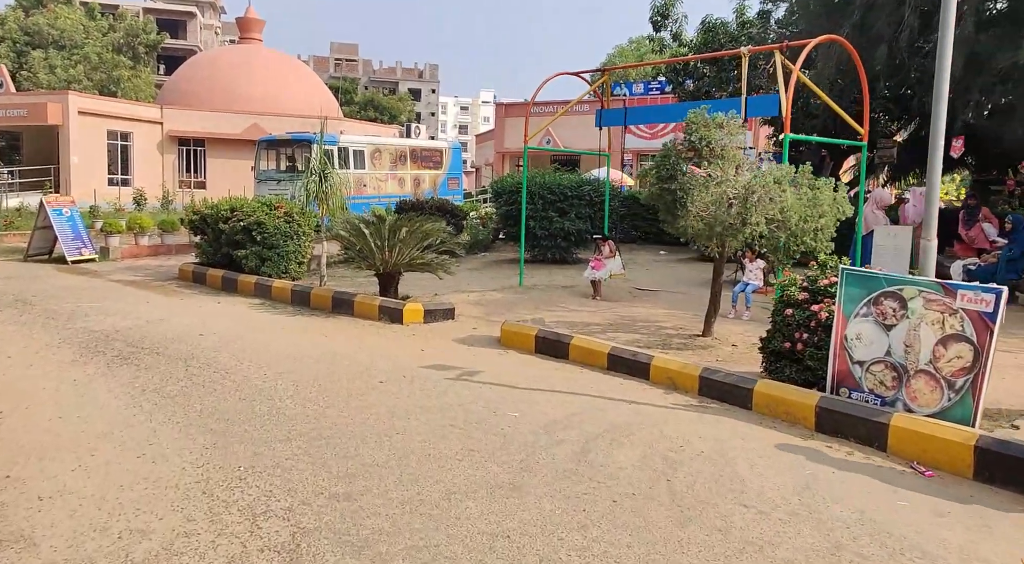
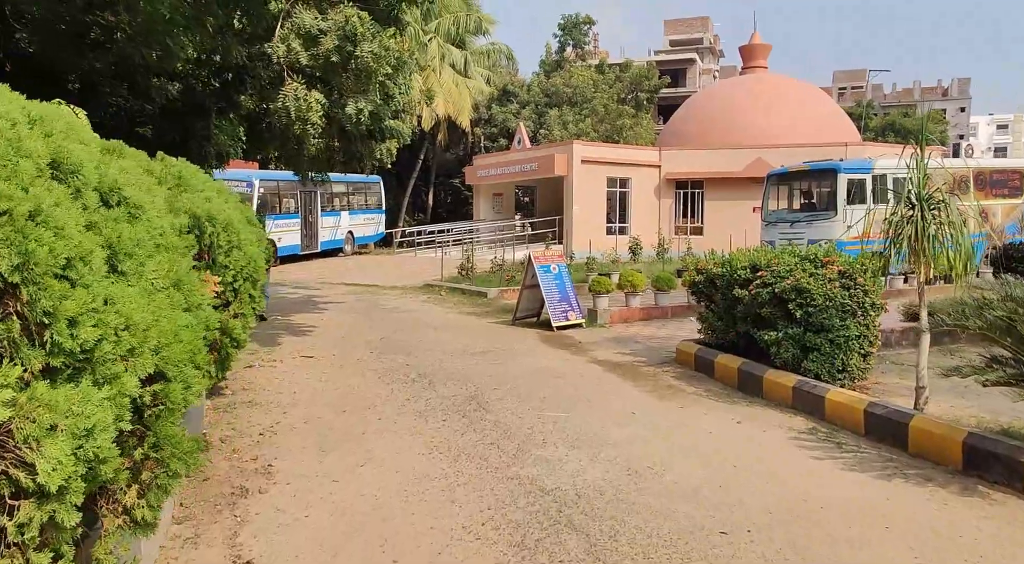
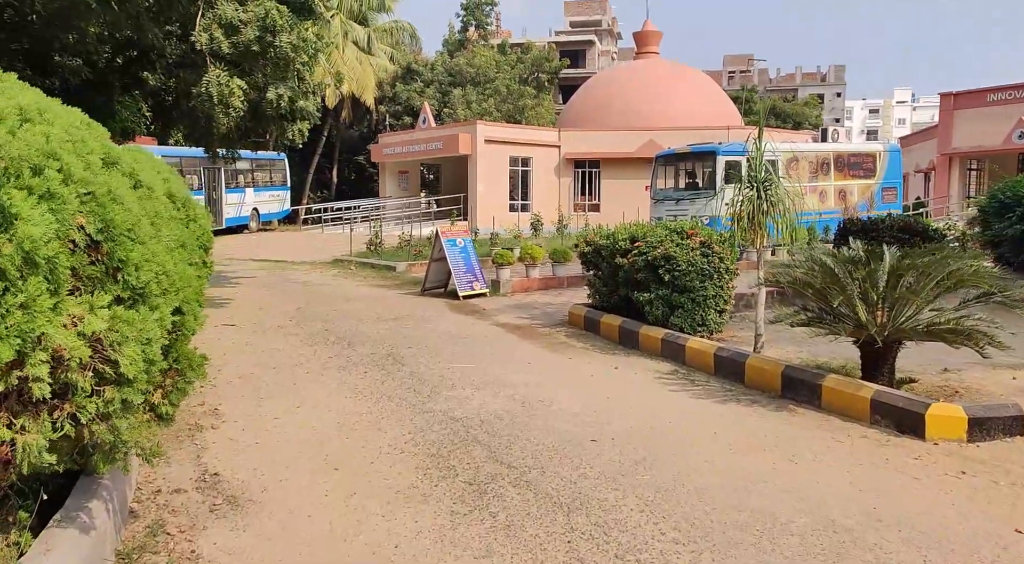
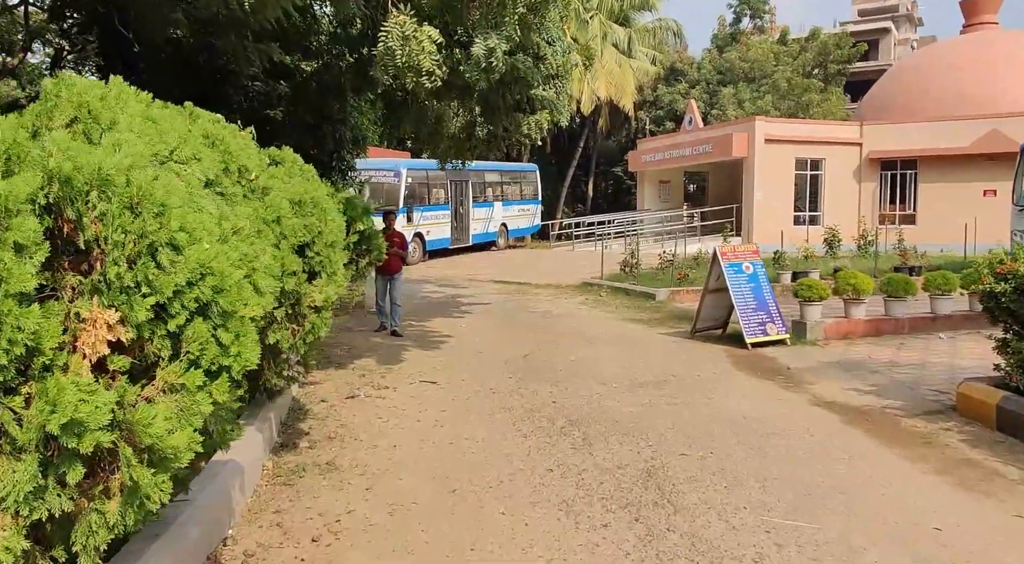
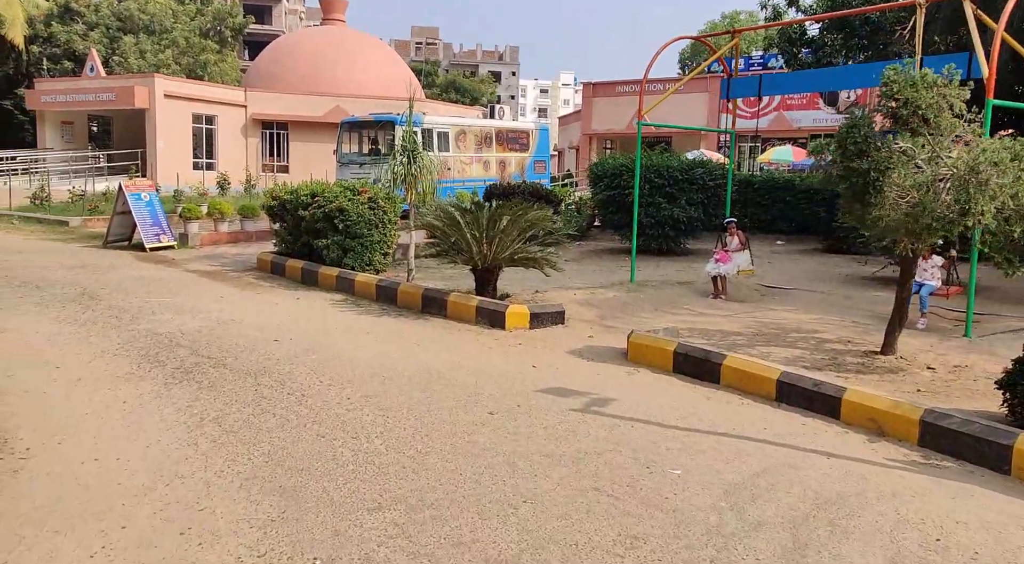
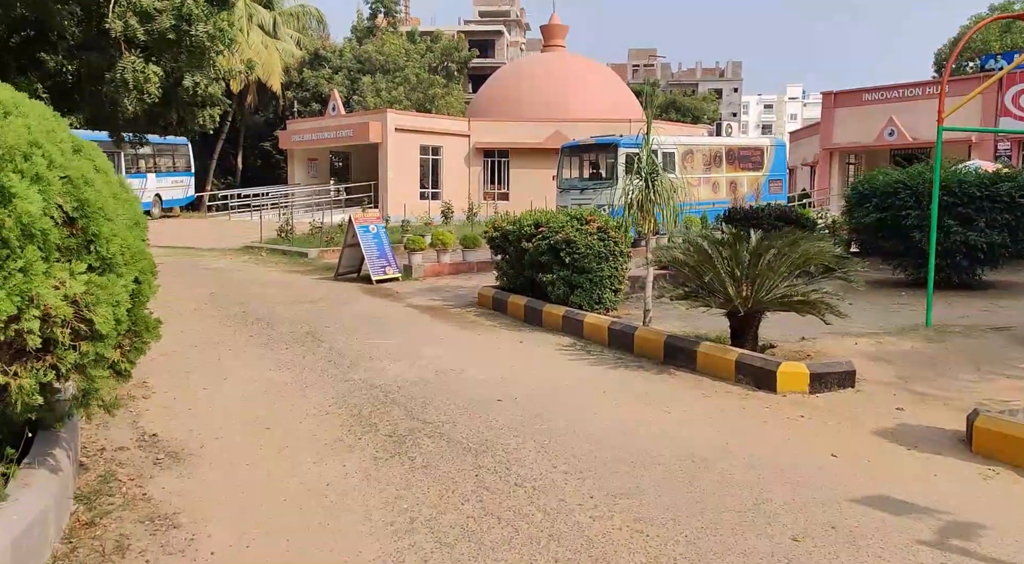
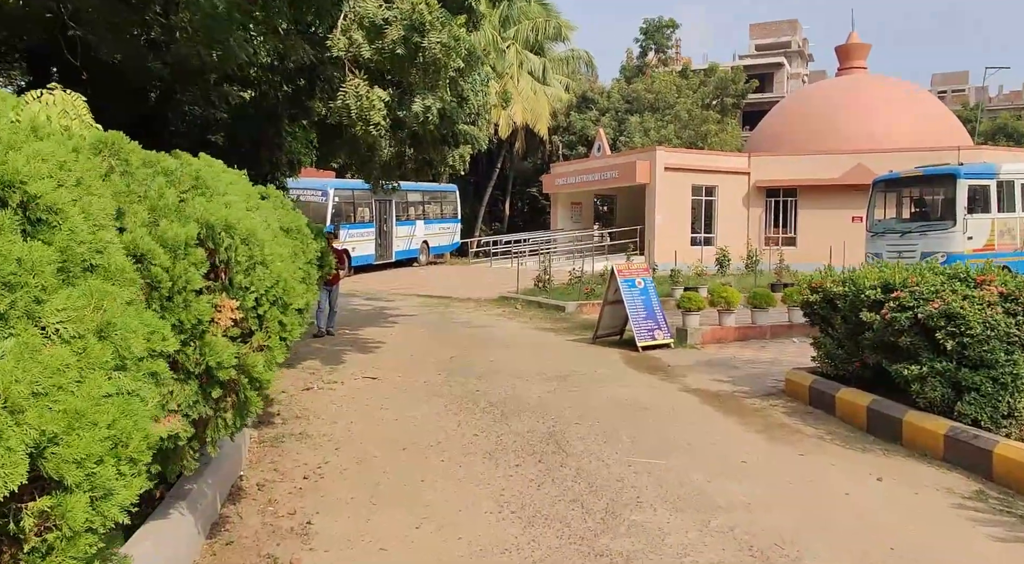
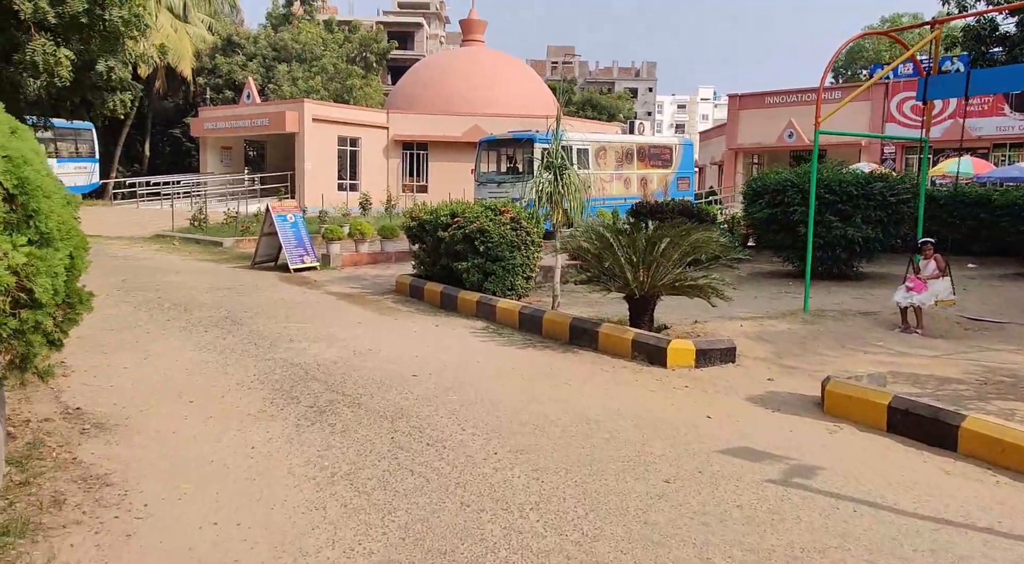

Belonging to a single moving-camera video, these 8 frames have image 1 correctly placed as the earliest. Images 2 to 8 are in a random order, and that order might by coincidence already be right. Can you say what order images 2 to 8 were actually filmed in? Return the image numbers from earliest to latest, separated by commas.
5, 8, 6, 3, 2, 7, 4
